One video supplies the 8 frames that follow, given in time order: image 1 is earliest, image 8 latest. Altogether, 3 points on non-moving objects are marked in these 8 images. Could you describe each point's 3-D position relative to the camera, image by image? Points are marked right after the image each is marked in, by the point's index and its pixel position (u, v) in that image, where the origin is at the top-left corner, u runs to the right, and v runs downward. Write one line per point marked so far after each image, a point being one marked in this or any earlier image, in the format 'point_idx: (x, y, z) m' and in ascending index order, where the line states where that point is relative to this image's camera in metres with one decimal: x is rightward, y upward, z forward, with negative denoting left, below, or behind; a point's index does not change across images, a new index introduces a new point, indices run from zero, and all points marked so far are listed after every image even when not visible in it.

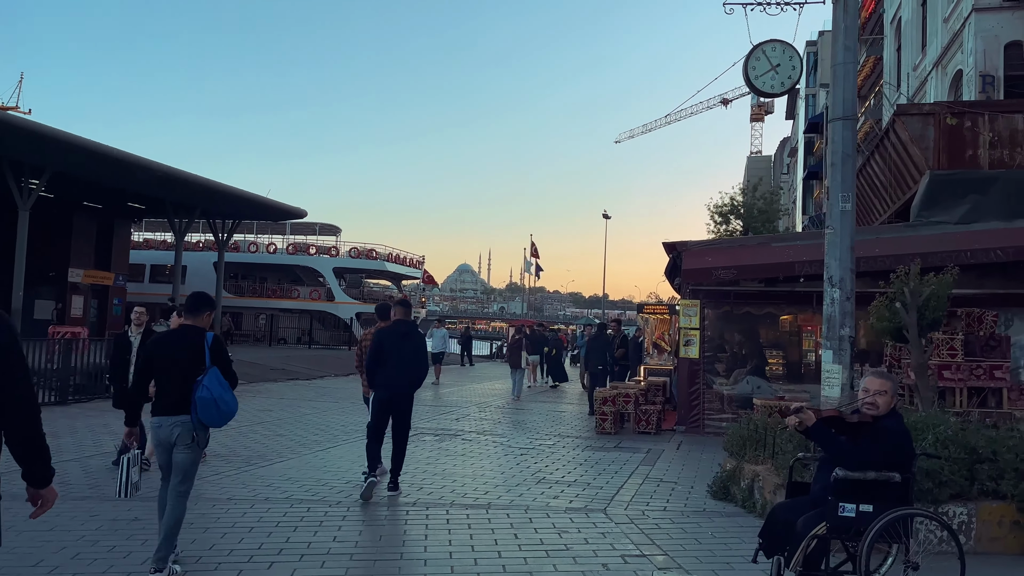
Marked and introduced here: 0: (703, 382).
0: (+2.9, -1.5, +12.4) m
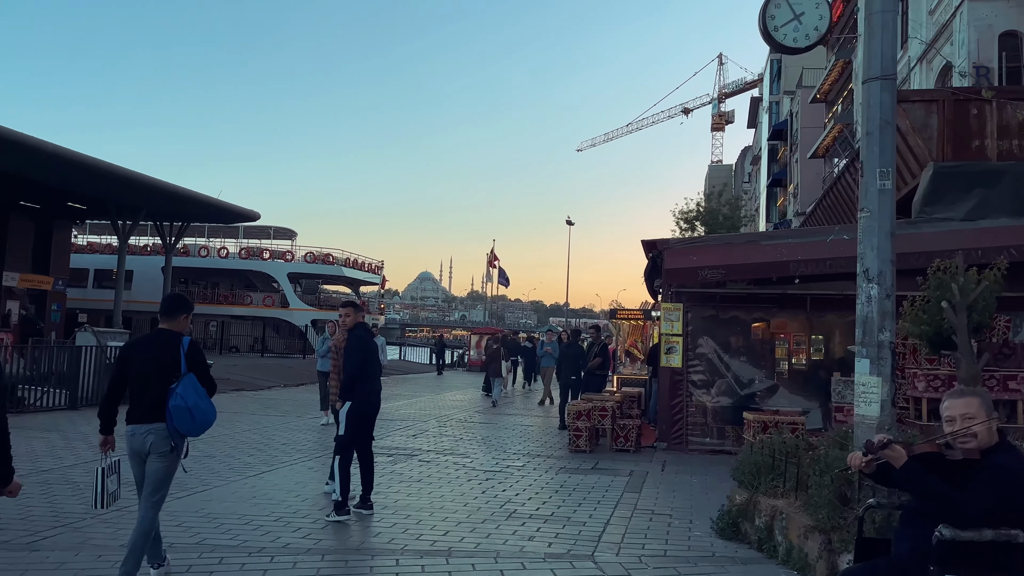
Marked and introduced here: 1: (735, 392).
0: (+2.4, -1.5, +11.2) m
1: (+3.1, -1.4, +11.2) m
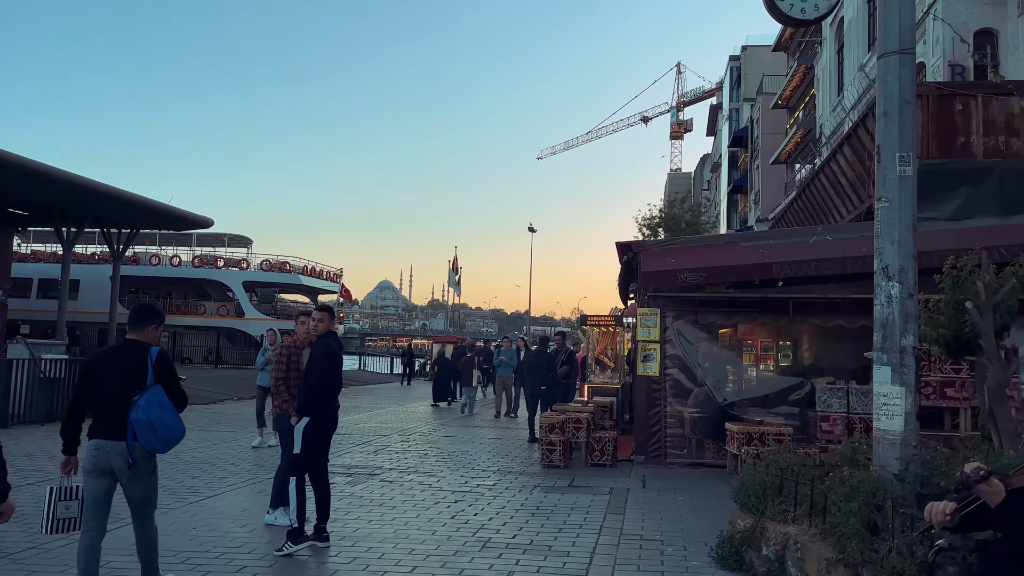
0: (+2.0, -1.5, +10.6) m
1: (+2.6, -1.5, +10.7) m
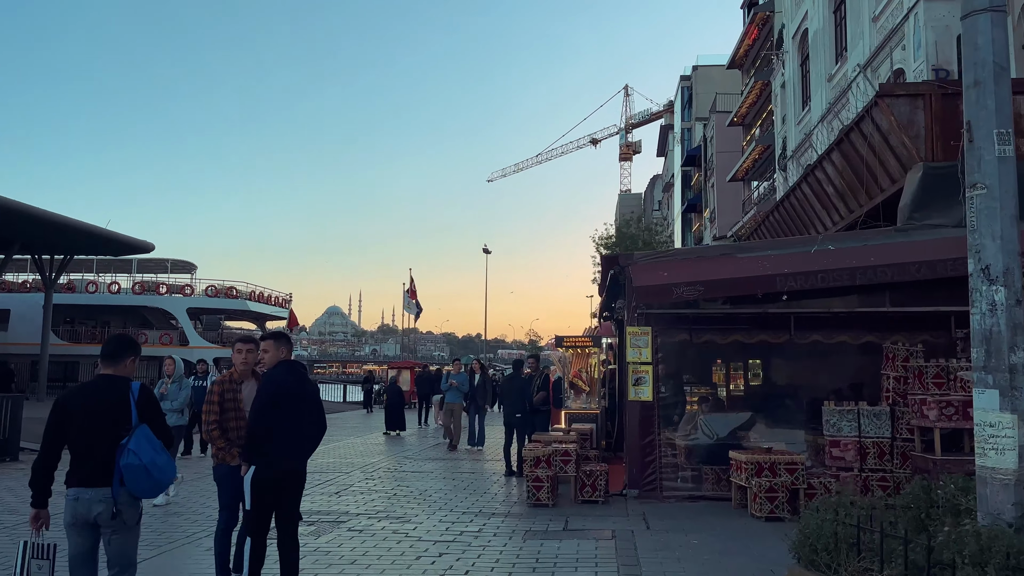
0: (+1.7, -1.7, +9.7) m
1: (+2.4, -1.7, +9.8) m
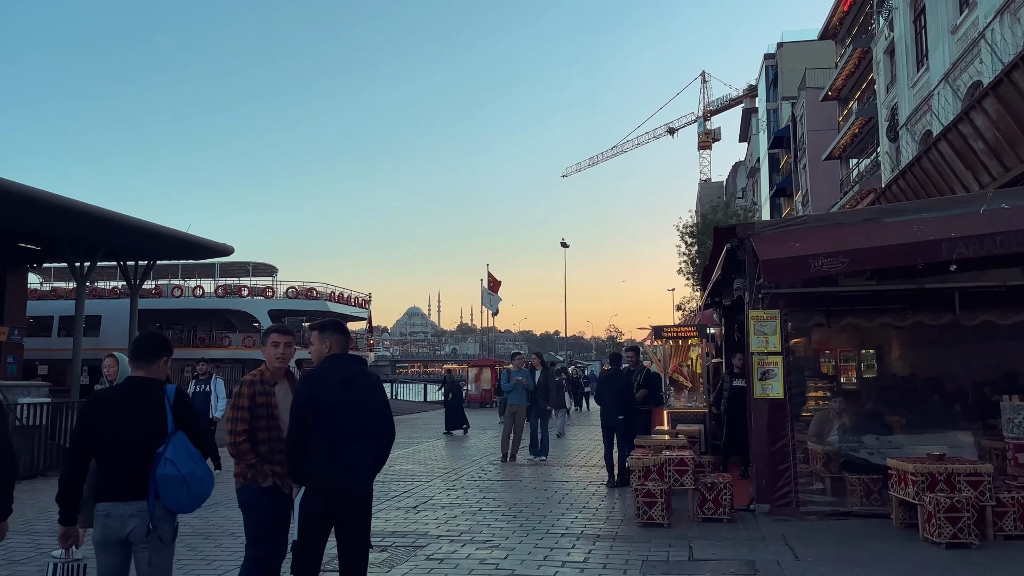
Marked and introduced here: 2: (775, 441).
0: (+2.8, -1.5, +8.1) m
1: (+3.4, -1.4, +8.1) m
2: (+2.6, -1.5, +8.1) m
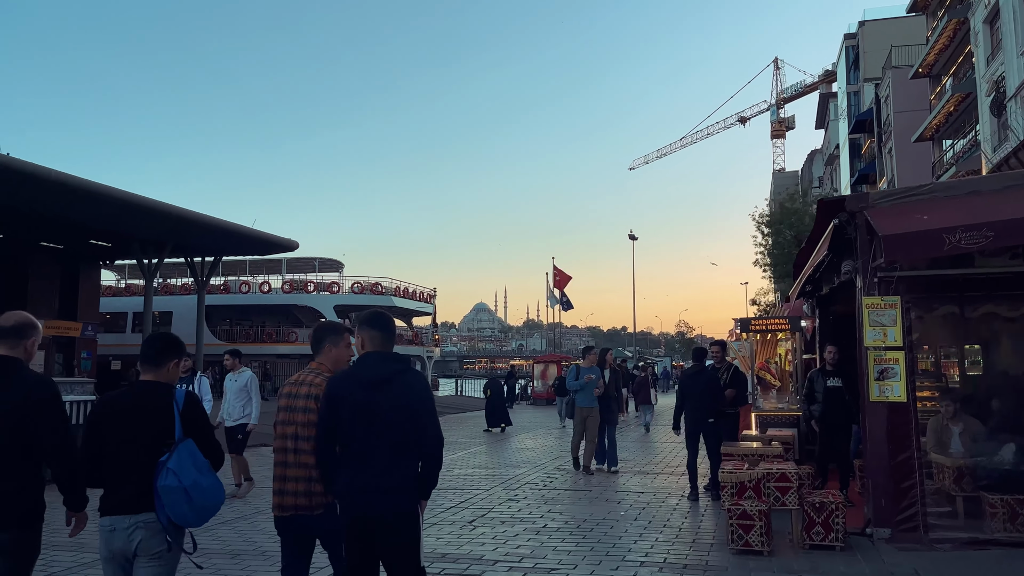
0: (+3.4, -1.3, +6.8) m
1: (+4.0, -1.2, +6.7) m
2: (+3.2, -1.4, +6.8) m
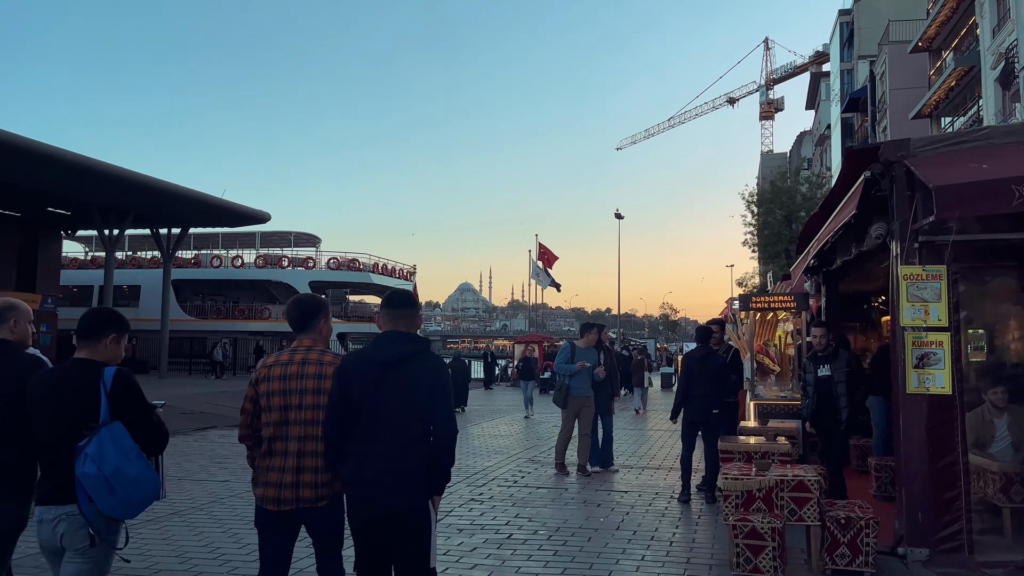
0: (+3.1, -1.1, +5.5) m
1: (+3.7, -1.0, +5.5) m
2: (+2.9, -1.2, +5.5) m
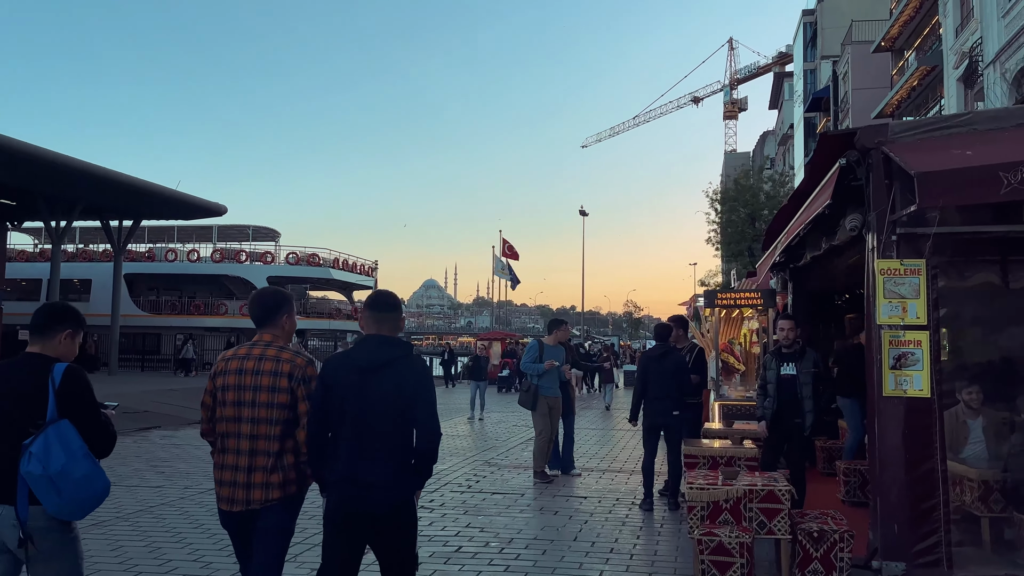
0: (+2.7, -1.1, +5.2) m
1: (+3.4, -1.0, +5.1) m
2: (+2.6, -1.1, +5.2) m
